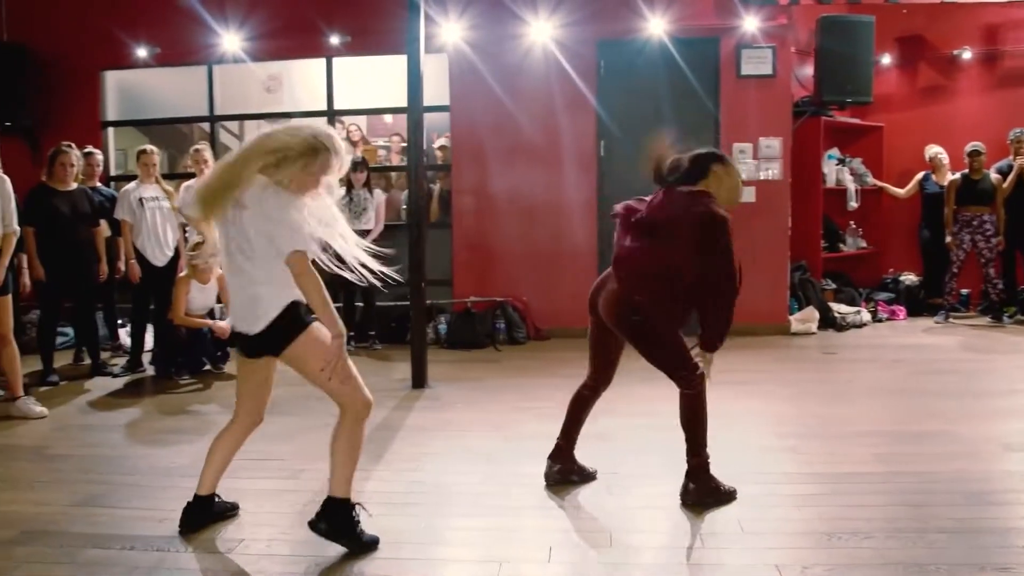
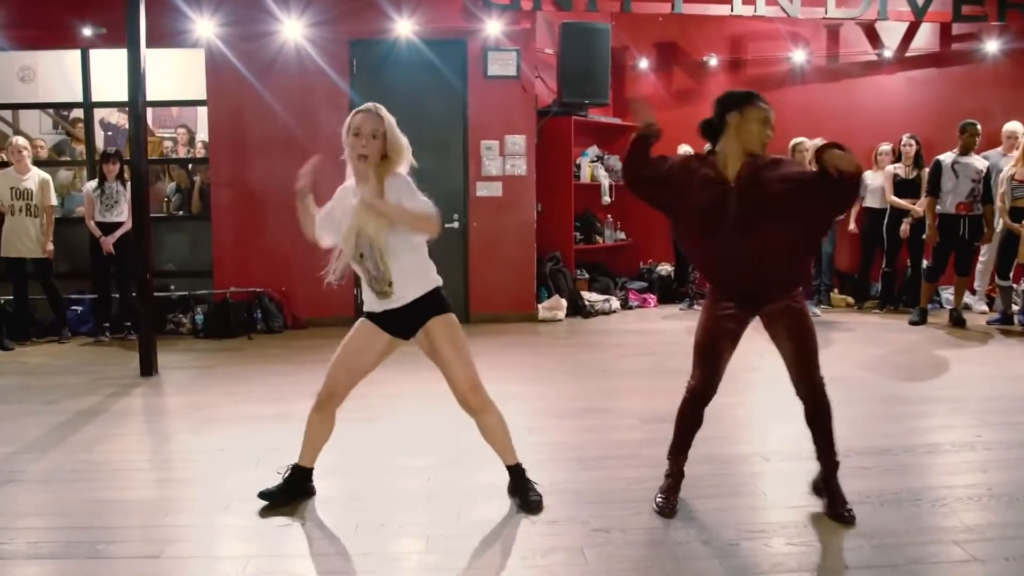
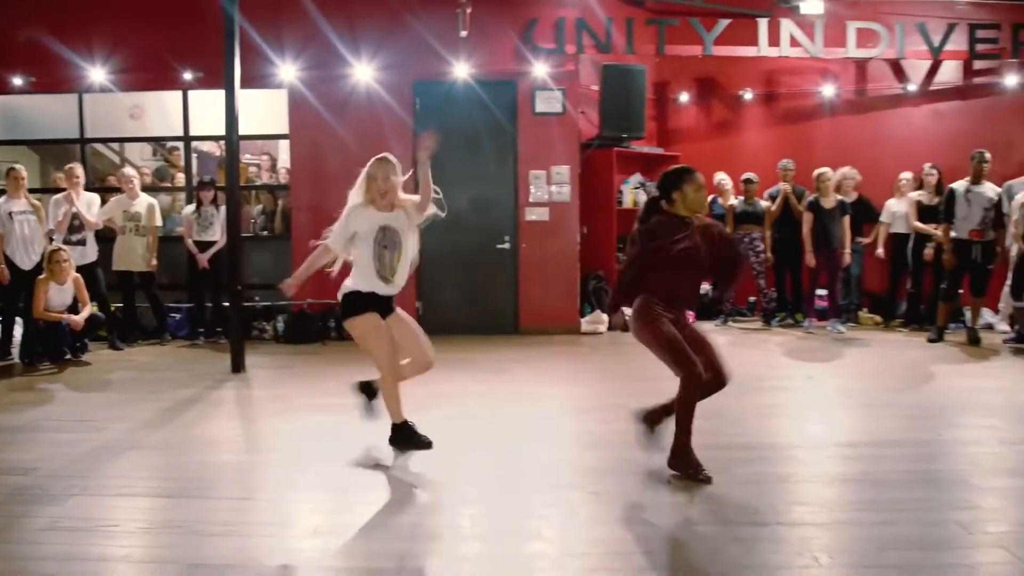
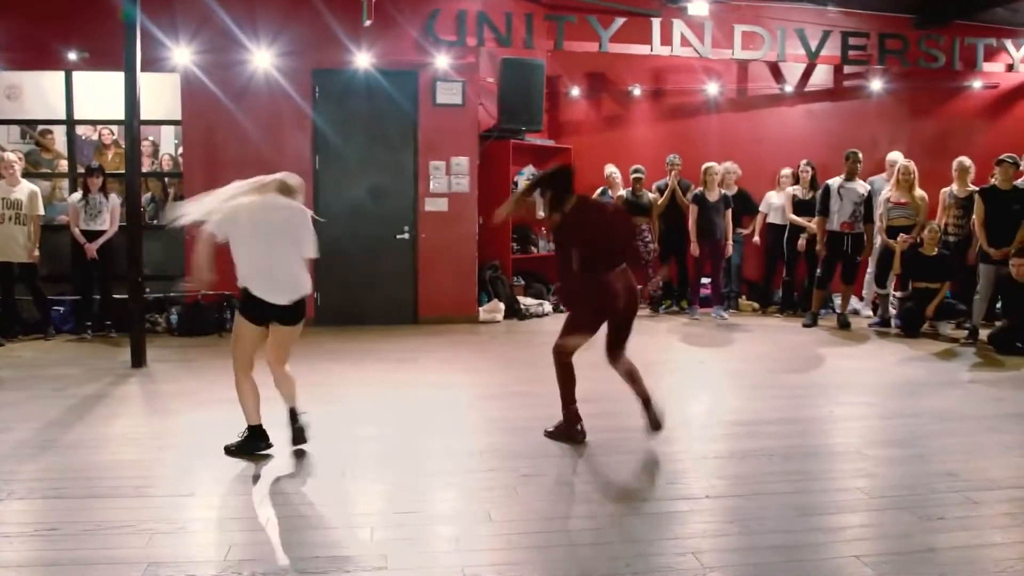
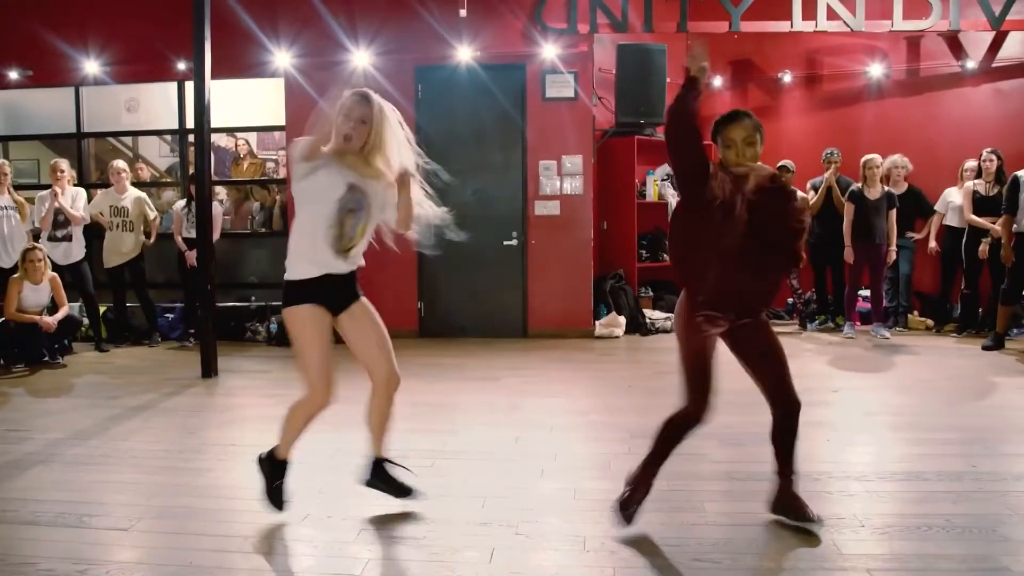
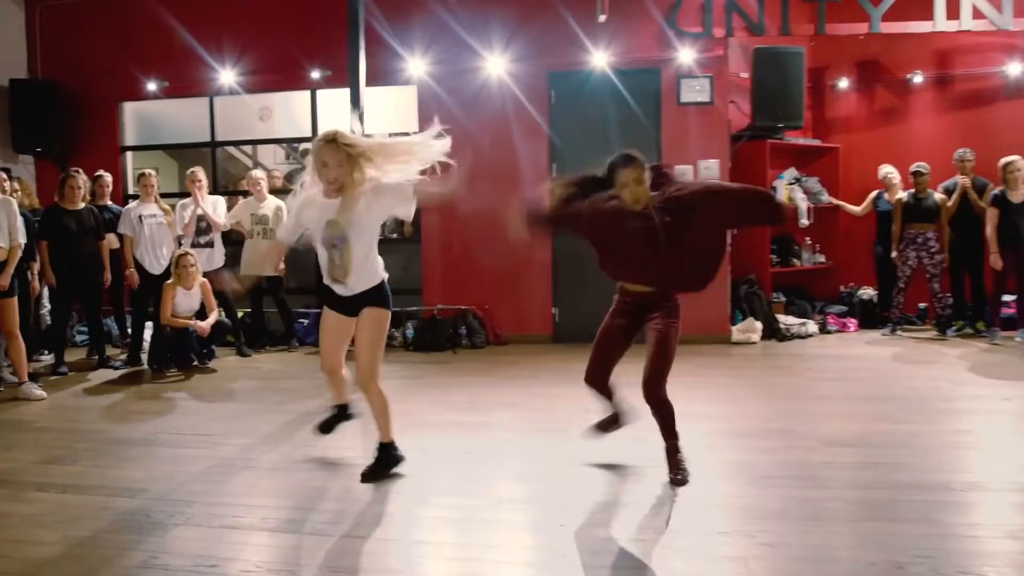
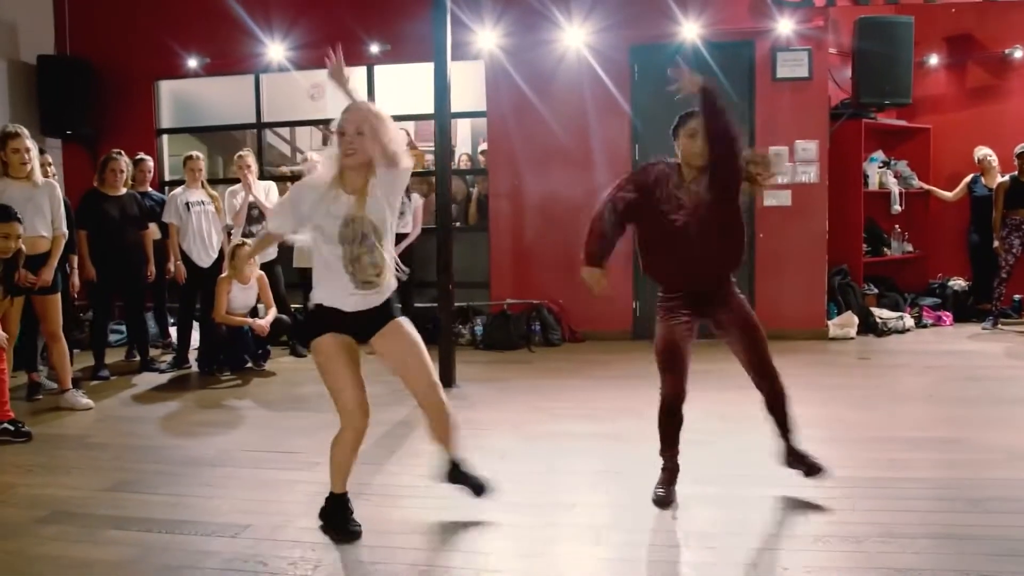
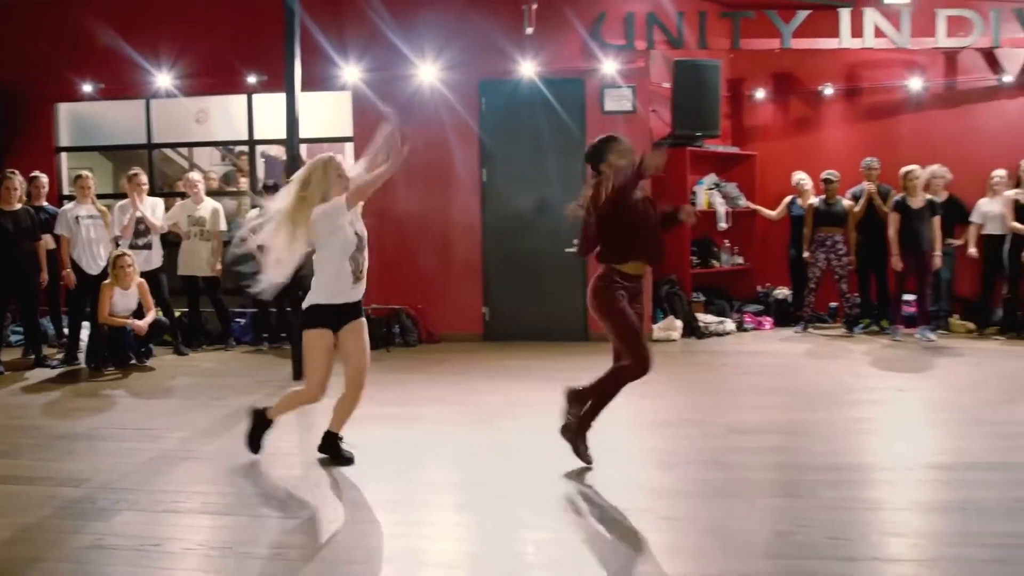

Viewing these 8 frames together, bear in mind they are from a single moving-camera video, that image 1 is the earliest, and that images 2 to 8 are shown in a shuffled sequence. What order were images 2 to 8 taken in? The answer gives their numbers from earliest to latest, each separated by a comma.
7, 6, 8, 3, 4, 2, 5
